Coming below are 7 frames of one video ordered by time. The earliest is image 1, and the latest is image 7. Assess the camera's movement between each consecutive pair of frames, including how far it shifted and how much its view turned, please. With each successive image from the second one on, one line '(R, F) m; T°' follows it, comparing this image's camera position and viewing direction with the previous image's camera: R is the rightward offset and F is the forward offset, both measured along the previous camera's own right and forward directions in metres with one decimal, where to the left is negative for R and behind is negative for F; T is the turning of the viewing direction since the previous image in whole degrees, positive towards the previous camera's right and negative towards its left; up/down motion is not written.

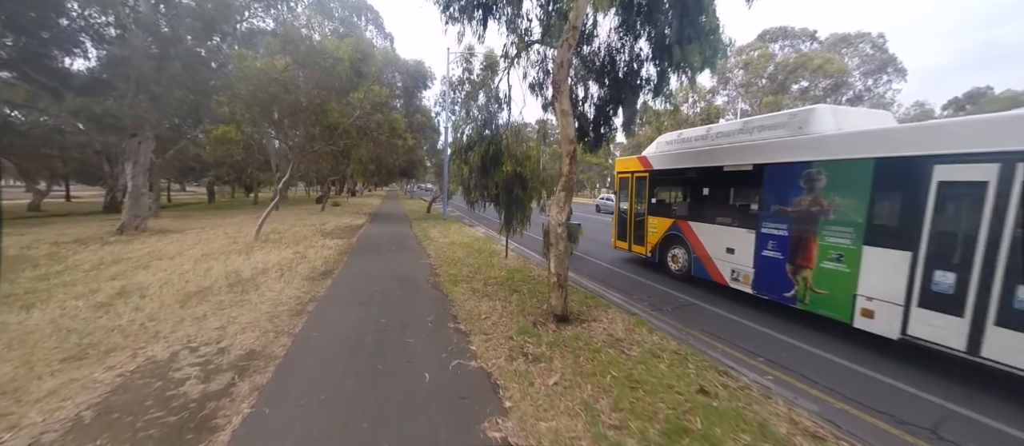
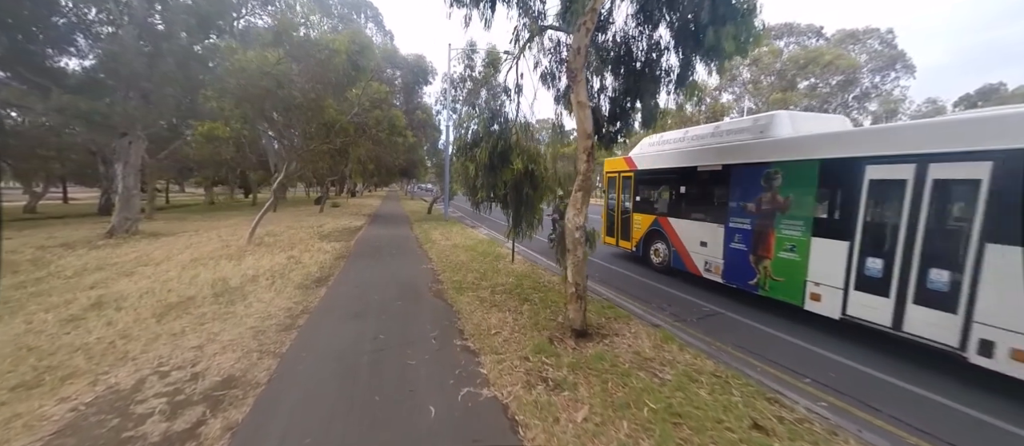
(-0.2, +0.5) m; 0°
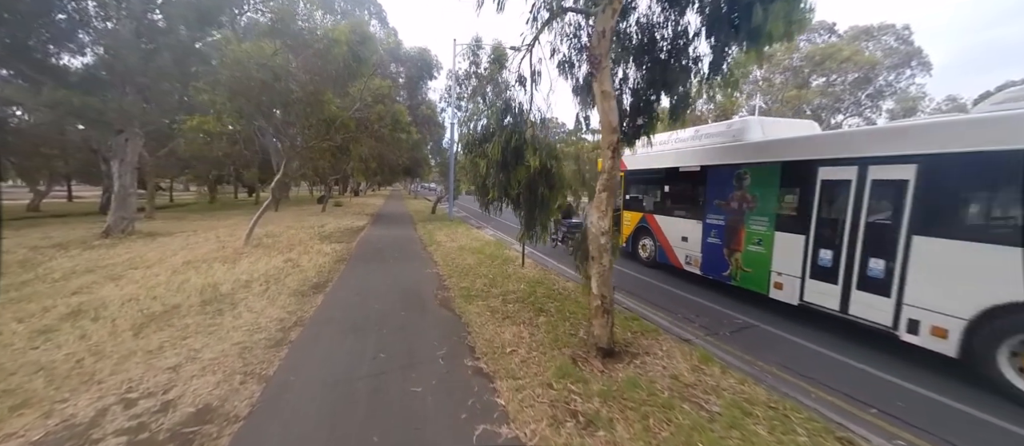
(-0.2, +0.5) m; -1°
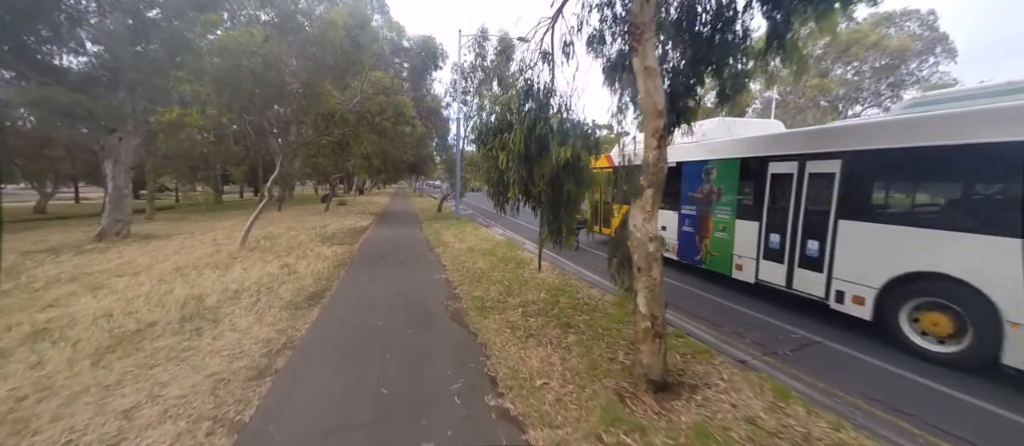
(-0.2, +0.7) m; -1°
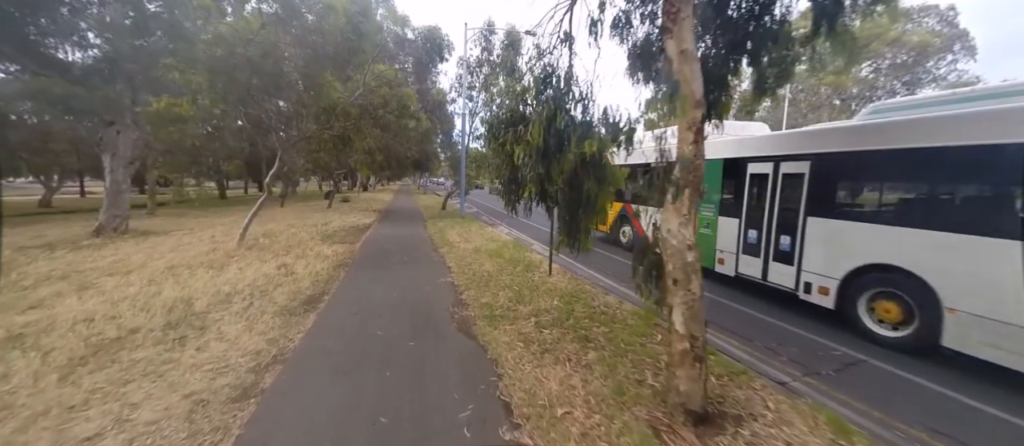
(-0.1, +0.4) m; -1°
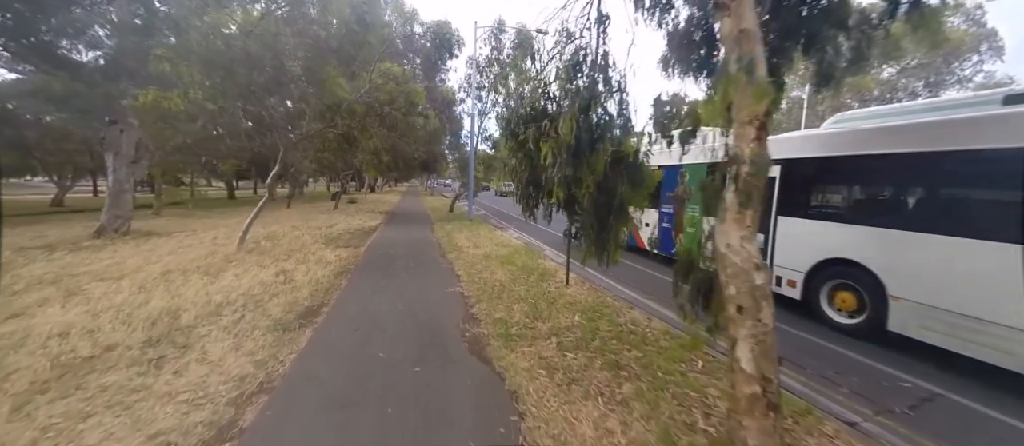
(-0.2, +0.5) m; -1°
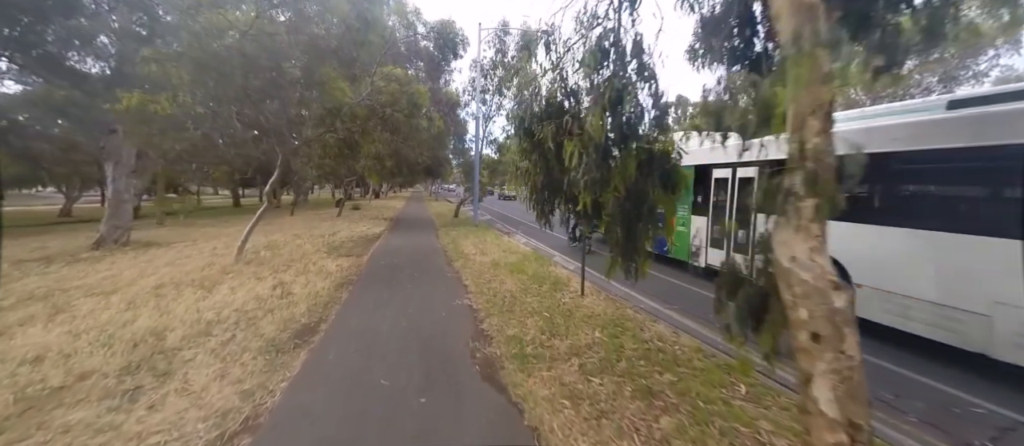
(-0.1, +0.4) m; -1°
